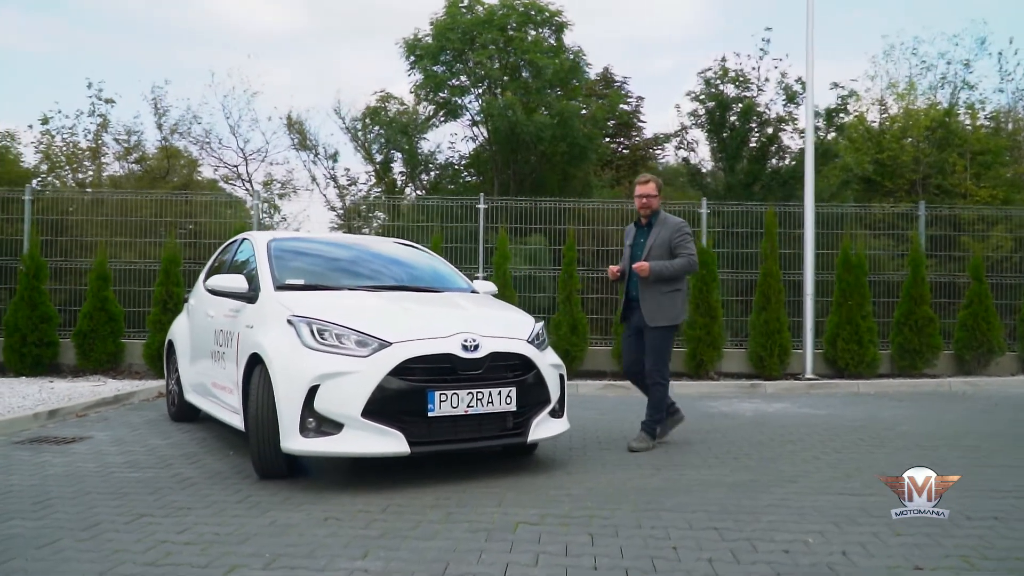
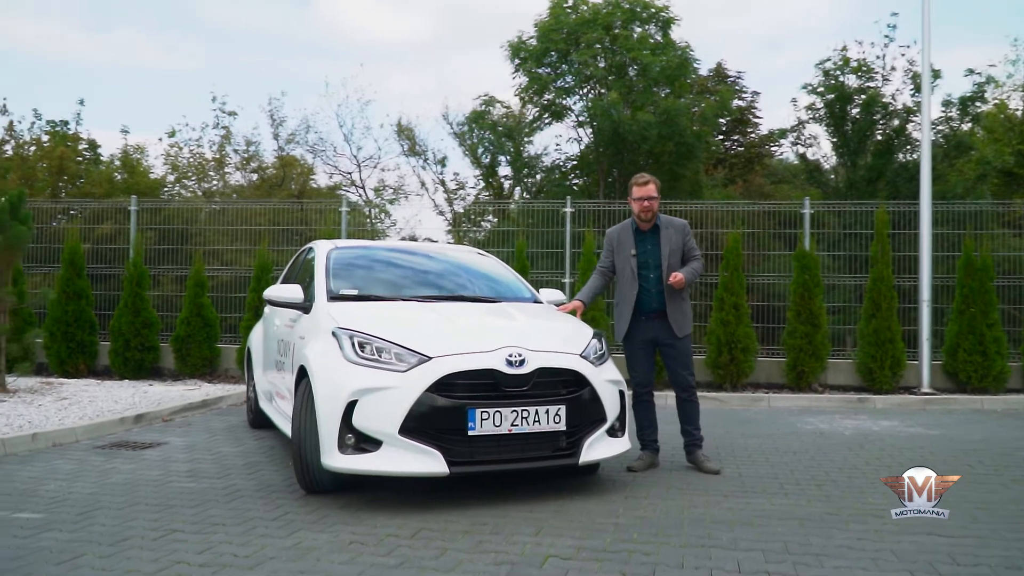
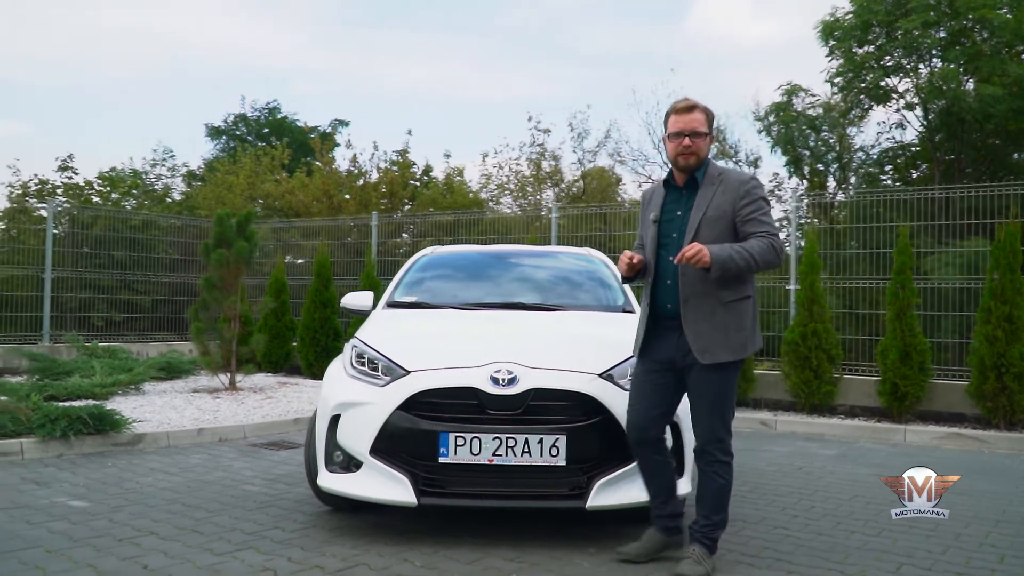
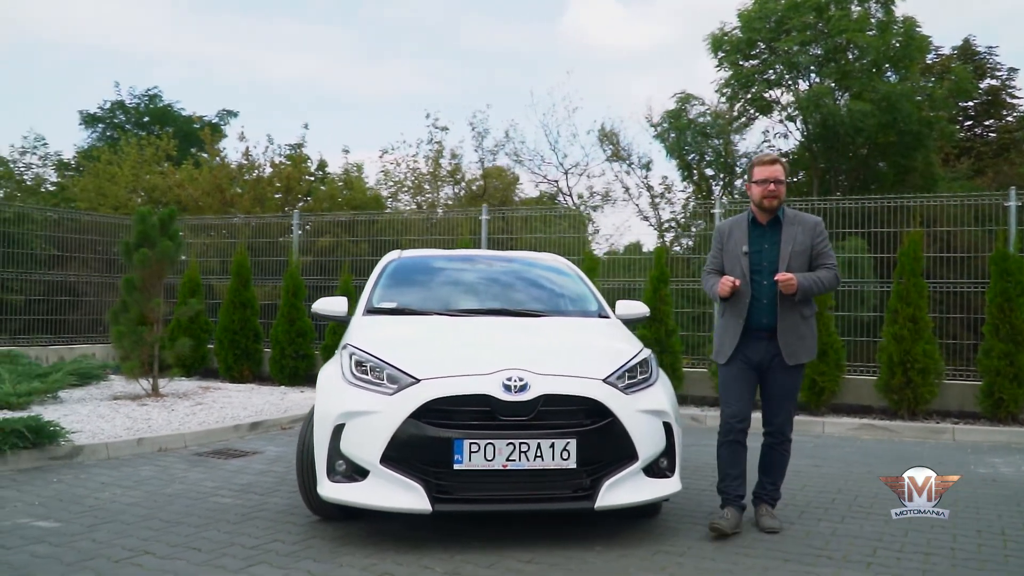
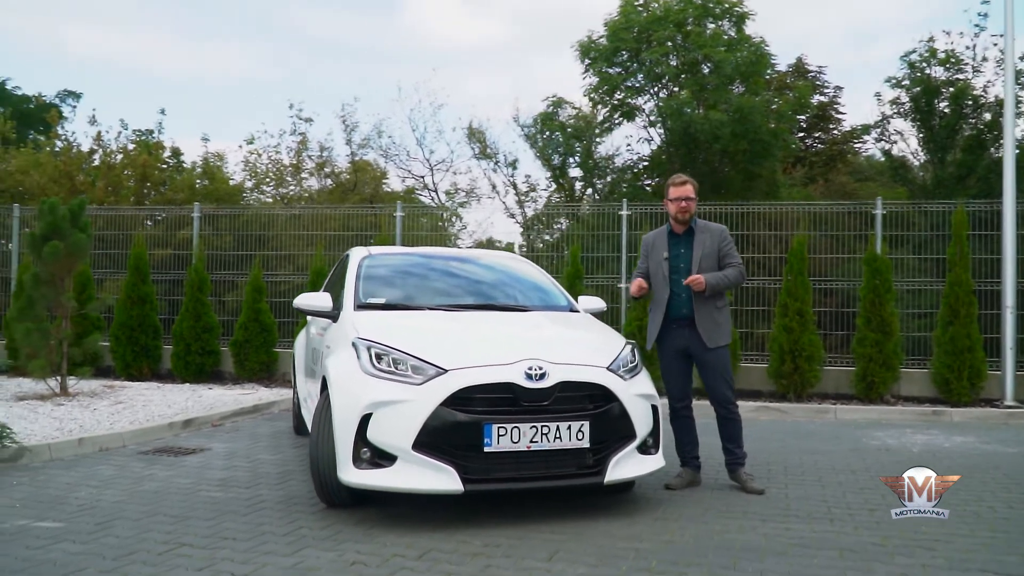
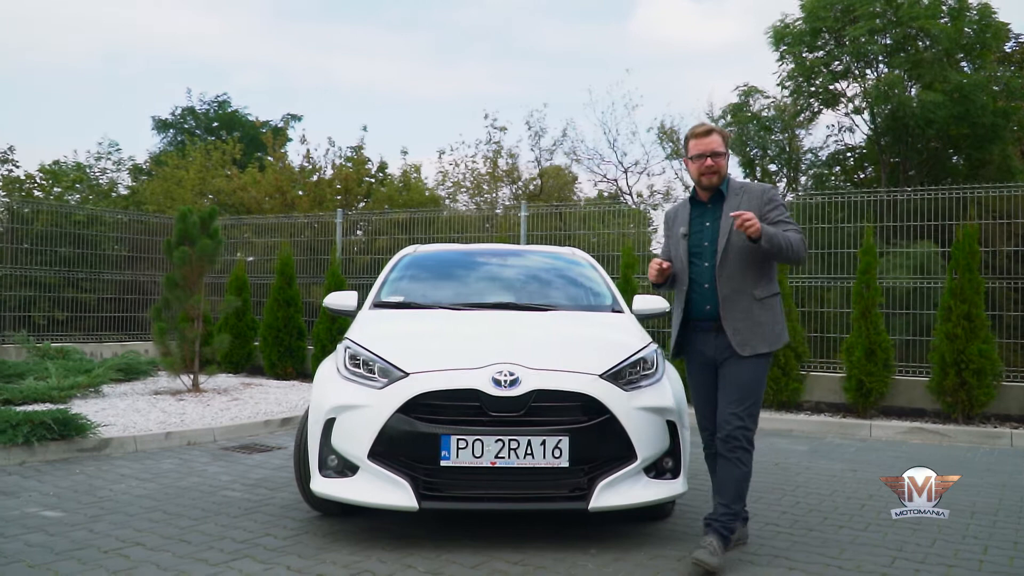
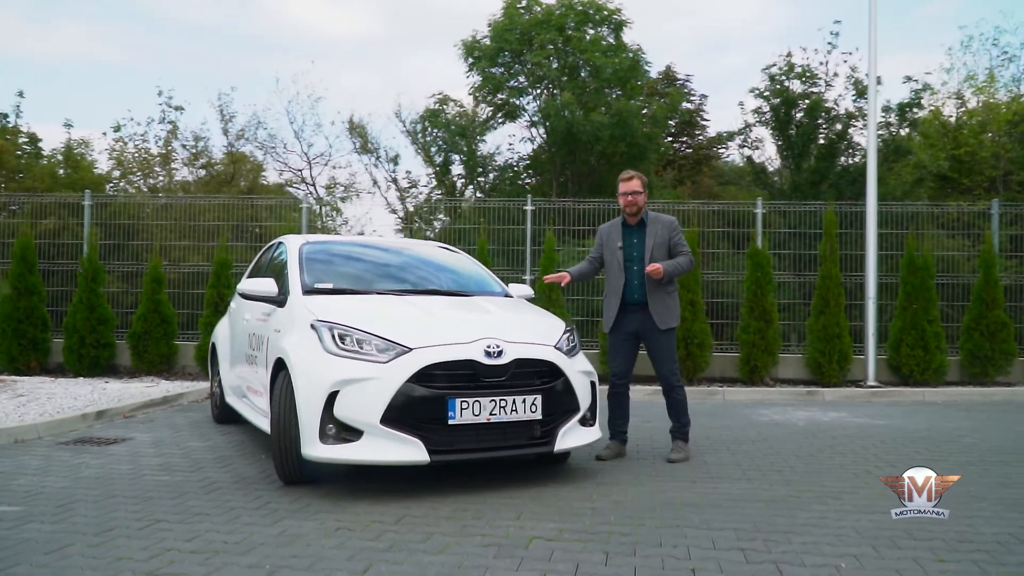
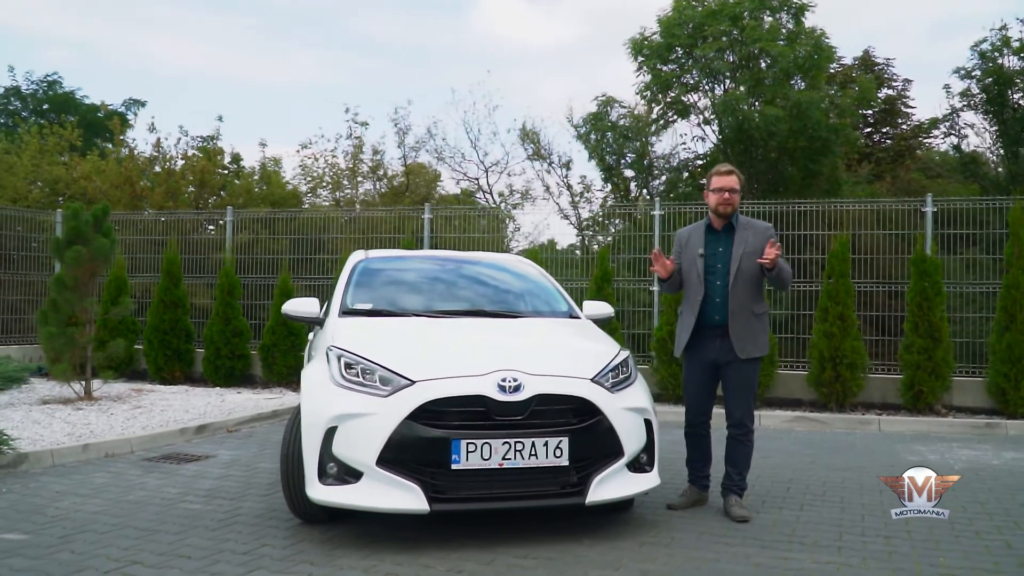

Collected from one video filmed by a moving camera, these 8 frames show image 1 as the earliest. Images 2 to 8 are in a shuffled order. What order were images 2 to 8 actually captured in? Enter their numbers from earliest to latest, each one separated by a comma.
7, 2, 5, 8, 4, 6, 3
